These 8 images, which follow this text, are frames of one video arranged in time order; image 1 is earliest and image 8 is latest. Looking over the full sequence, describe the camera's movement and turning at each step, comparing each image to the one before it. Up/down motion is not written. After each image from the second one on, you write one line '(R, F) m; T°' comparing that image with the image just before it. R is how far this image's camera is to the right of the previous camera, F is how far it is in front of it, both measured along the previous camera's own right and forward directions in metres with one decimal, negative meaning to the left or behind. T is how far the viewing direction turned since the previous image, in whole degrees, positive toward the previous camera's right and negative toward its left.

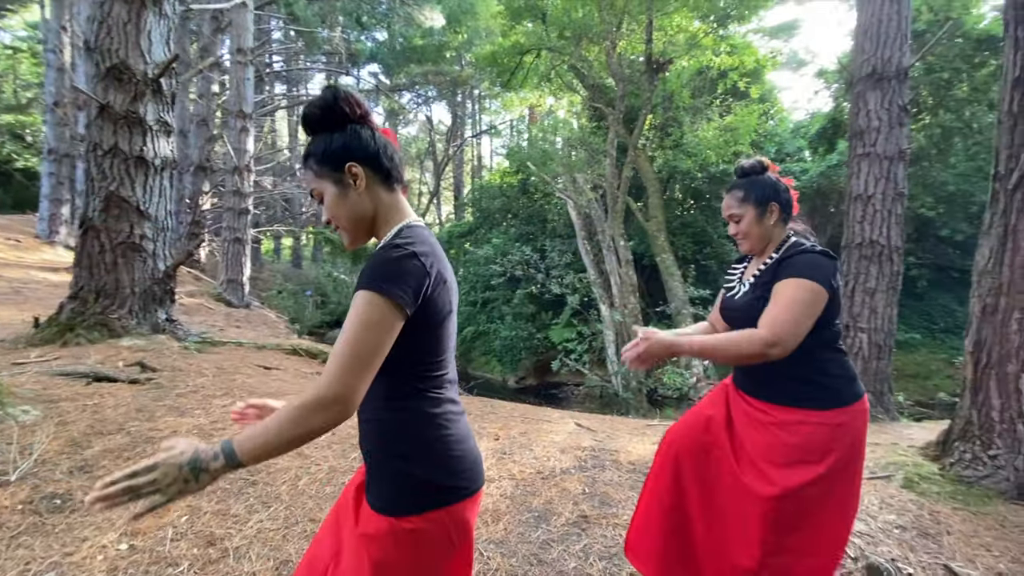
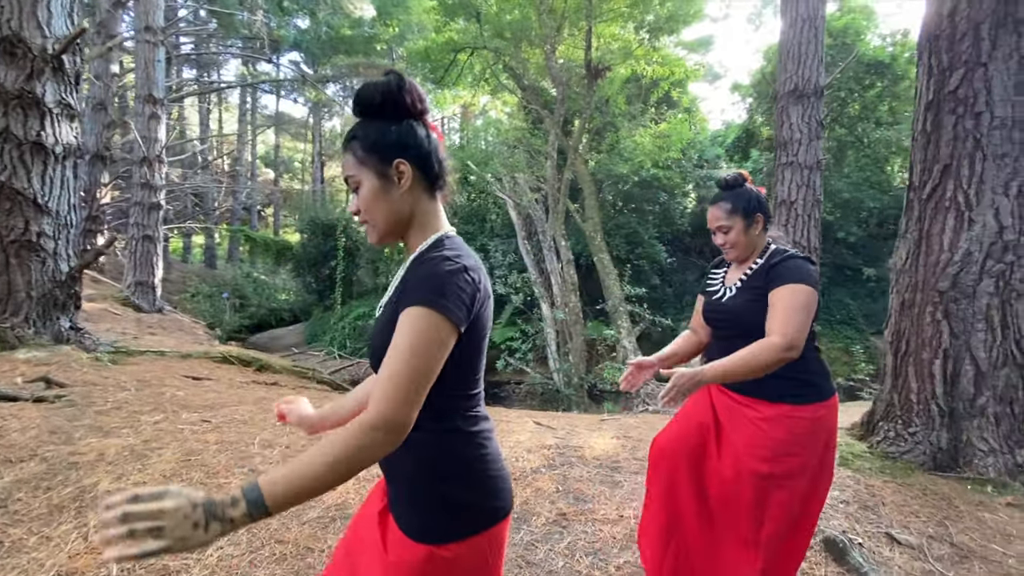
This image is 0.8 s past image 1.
(-0.5, 0.0) m; +10°
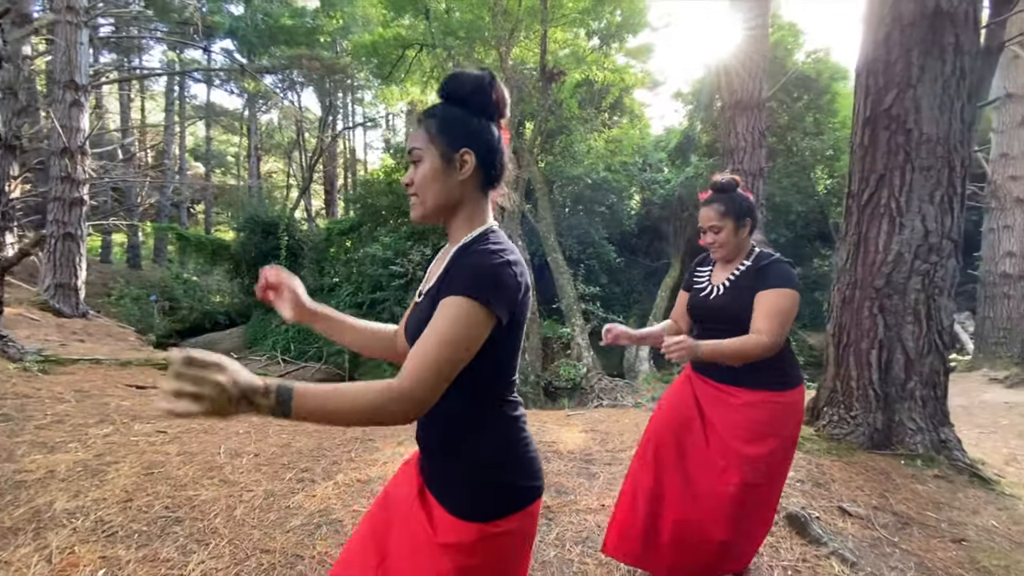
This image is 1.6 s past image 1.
(-0.4, -0.1) m; +8°
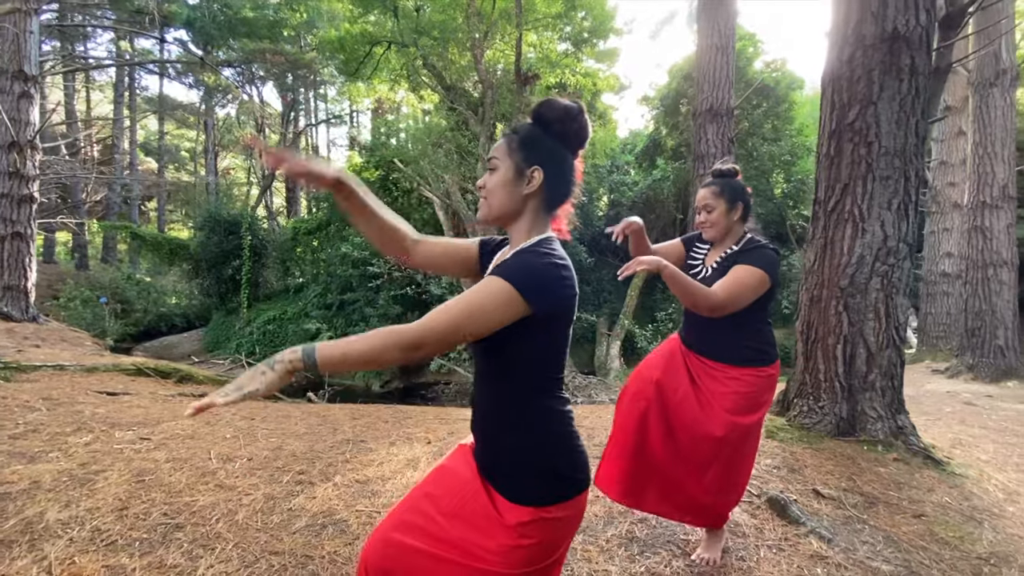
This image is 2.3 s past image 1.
(-0.4, -0.1) m; +5°
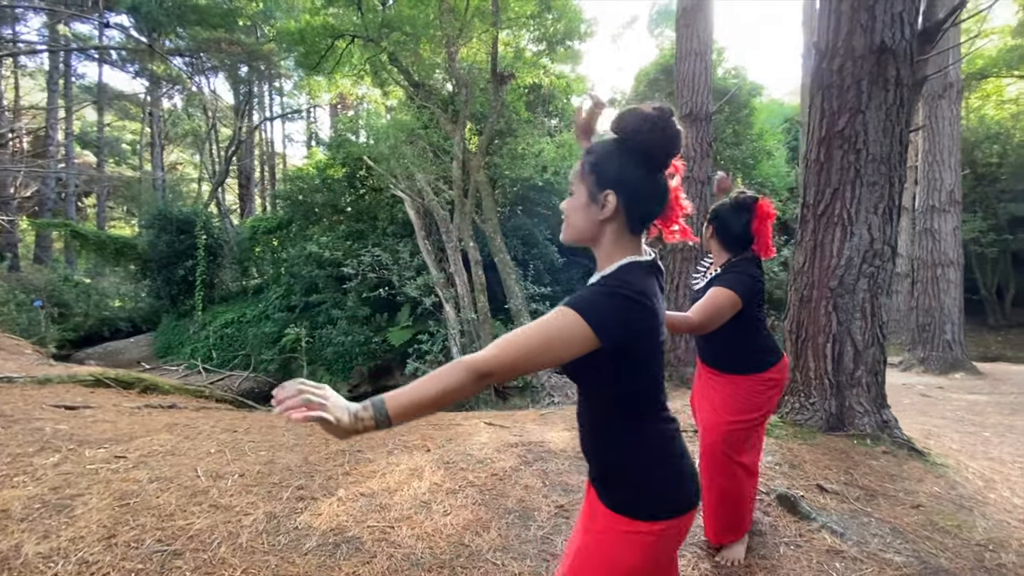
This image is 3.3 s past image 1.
(-0.5, +0.1) m; +6°
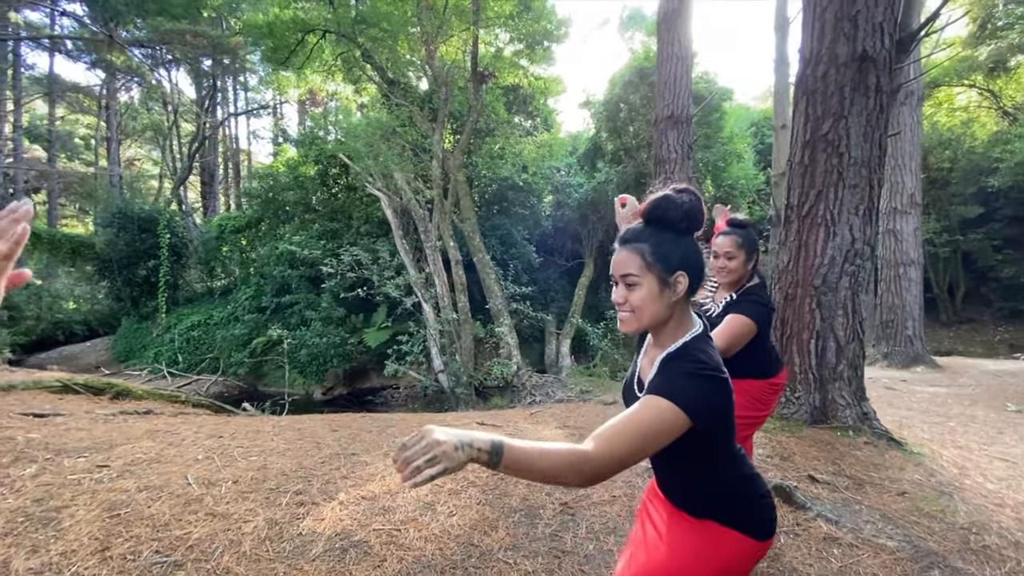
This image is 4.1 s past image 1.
(-0.4, 0.0) m; +4°
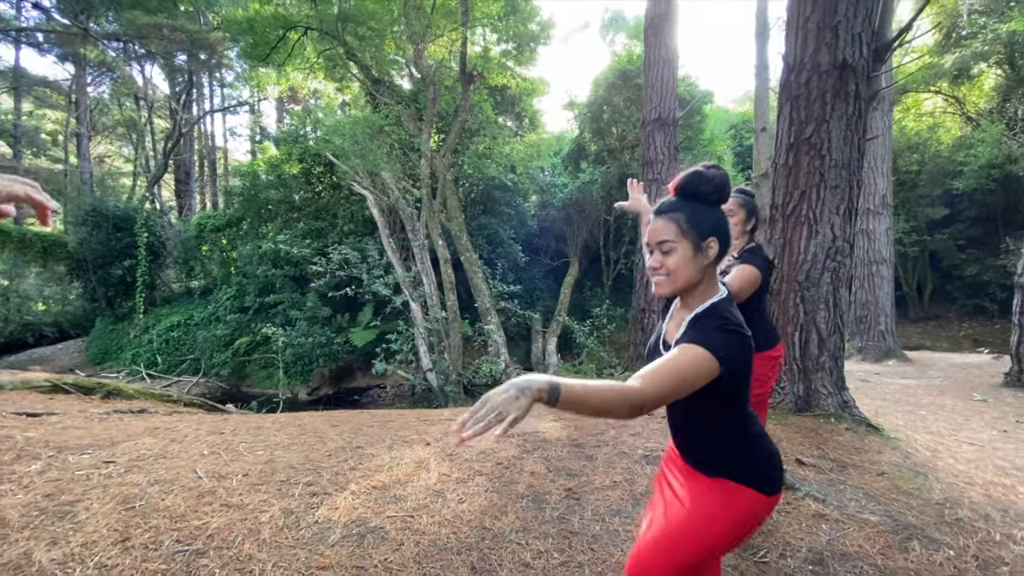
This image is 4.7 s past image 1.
(-0.3, -0.1) m; +3°
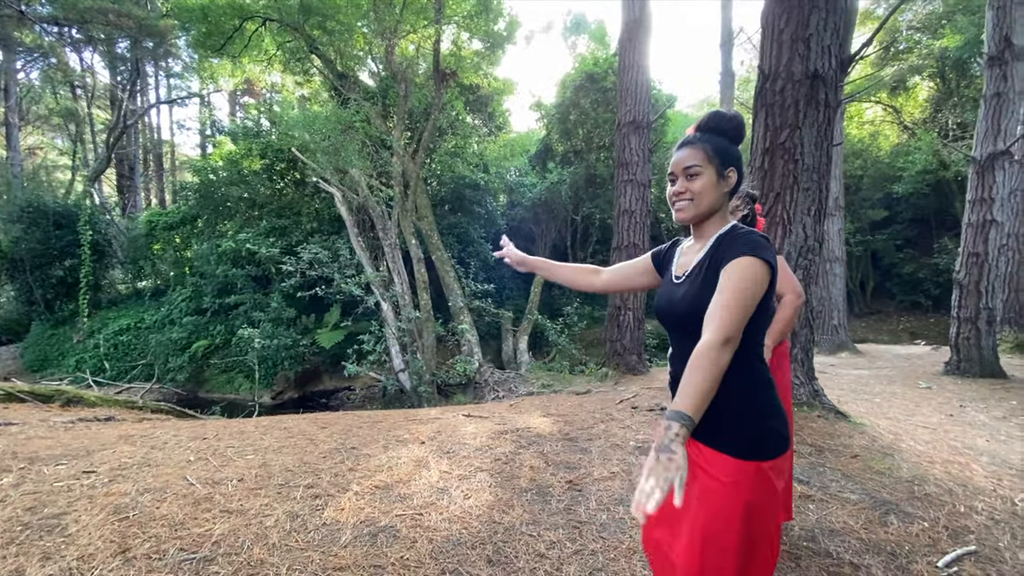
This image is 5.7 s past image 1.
(-0.5, 0.0) m; +6°
